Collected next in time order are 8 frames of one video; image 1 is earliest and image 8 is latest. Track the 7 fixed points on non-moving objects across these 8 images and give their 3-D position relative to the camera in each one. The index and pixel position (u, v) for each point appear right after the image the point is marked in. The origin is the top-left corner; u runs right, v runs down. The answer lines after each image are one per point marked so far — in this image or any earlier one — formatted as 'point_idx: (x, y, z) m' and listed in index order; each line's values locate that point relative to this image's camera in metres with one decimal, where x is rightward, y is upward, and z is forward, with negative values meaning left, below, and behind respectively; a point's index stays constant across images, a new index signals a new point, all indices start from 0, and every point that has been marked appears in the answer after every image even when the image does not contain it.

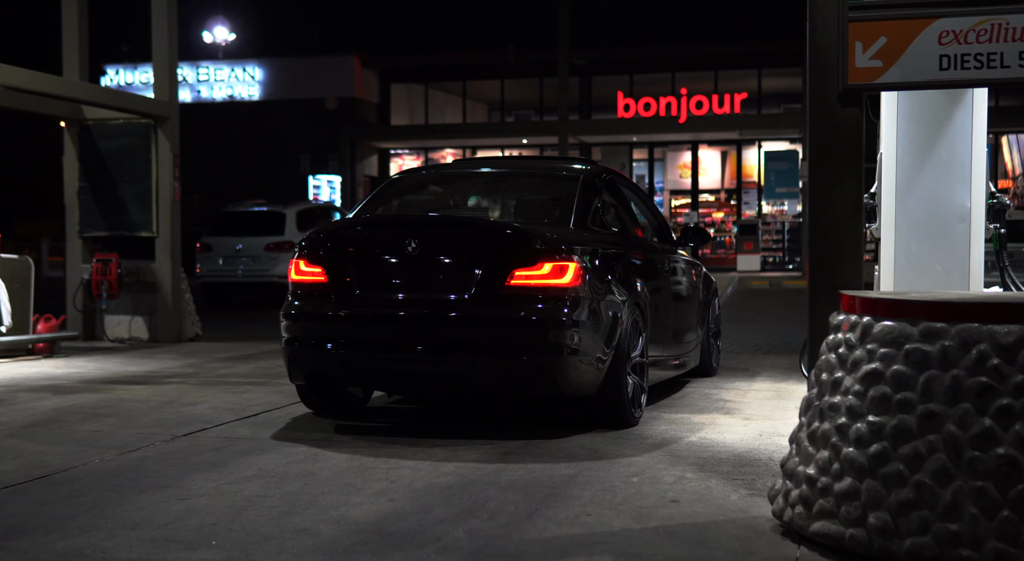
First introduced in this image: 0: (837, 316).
0: (+1.4, -0.2, +4.5) m
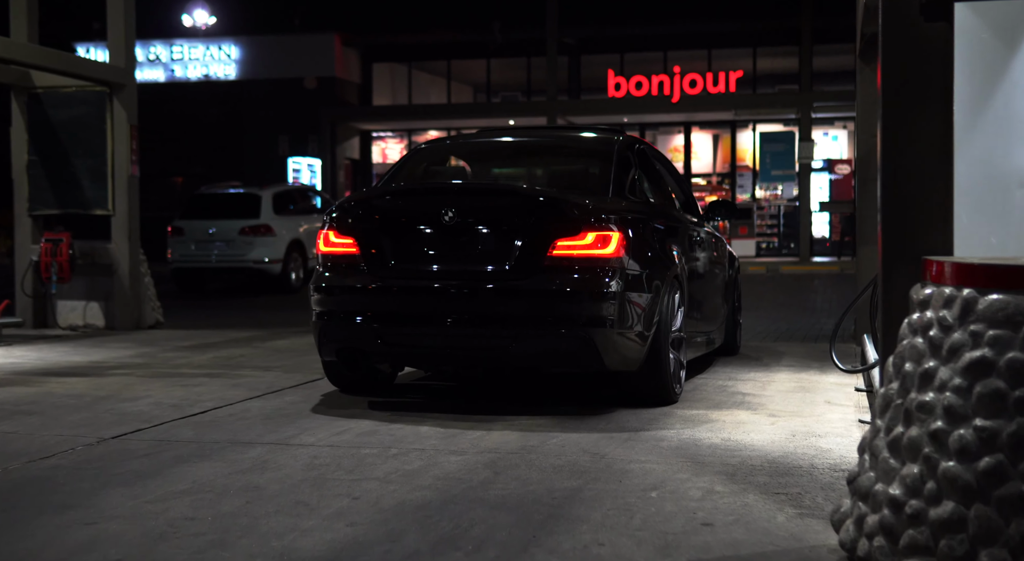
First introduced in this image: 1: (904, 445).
0: (+1.4, 0.0, +3.5) m
1: (+1.2, -0.5, +3.3) m
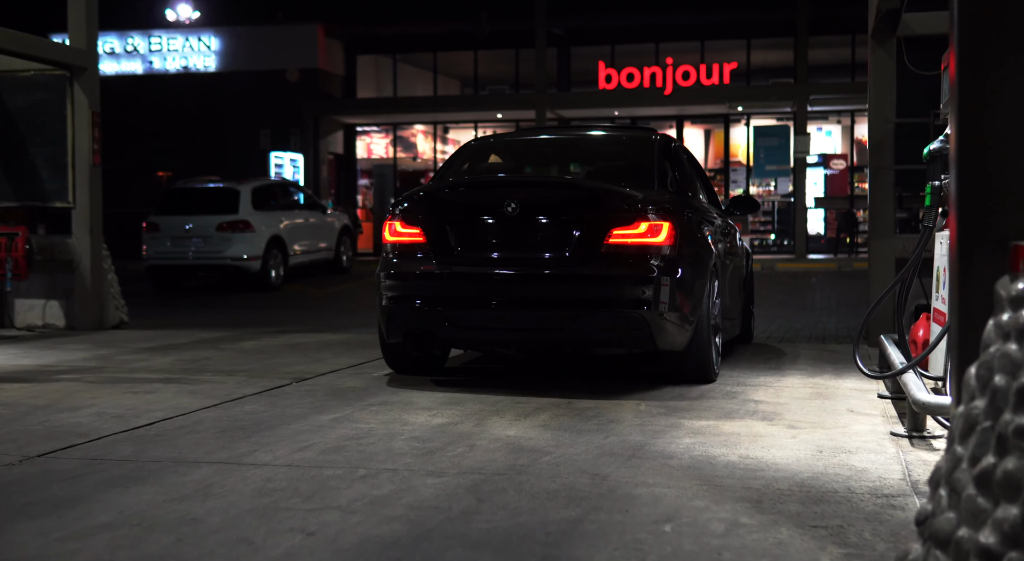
0: (+1.3, 0.0, +2.8) m
1: (+1.2, -0.5, +2.6) m
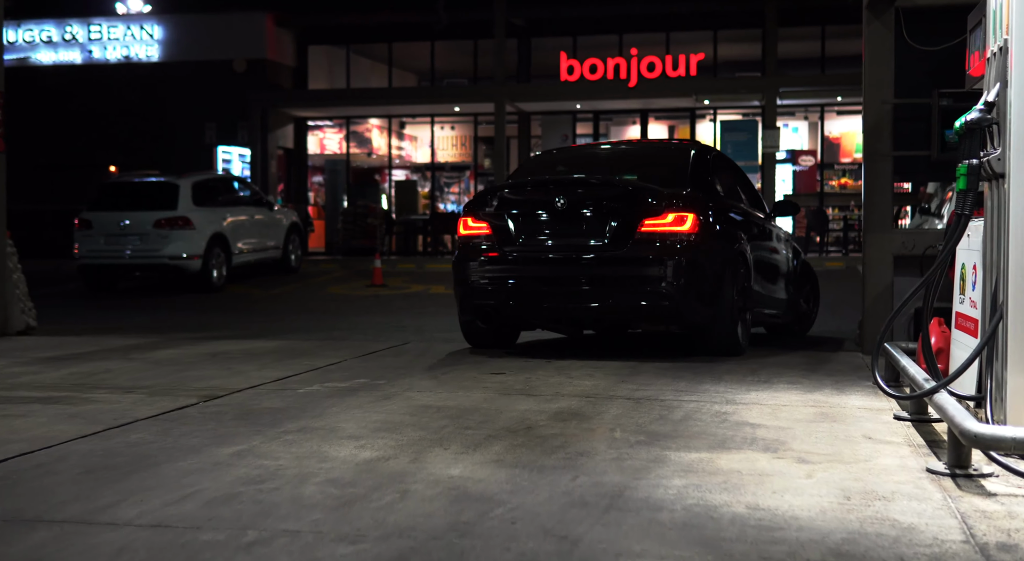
0: (+1.2, 0.0, +1.7) m
1: (+1.1, -0.5, +1.5) m
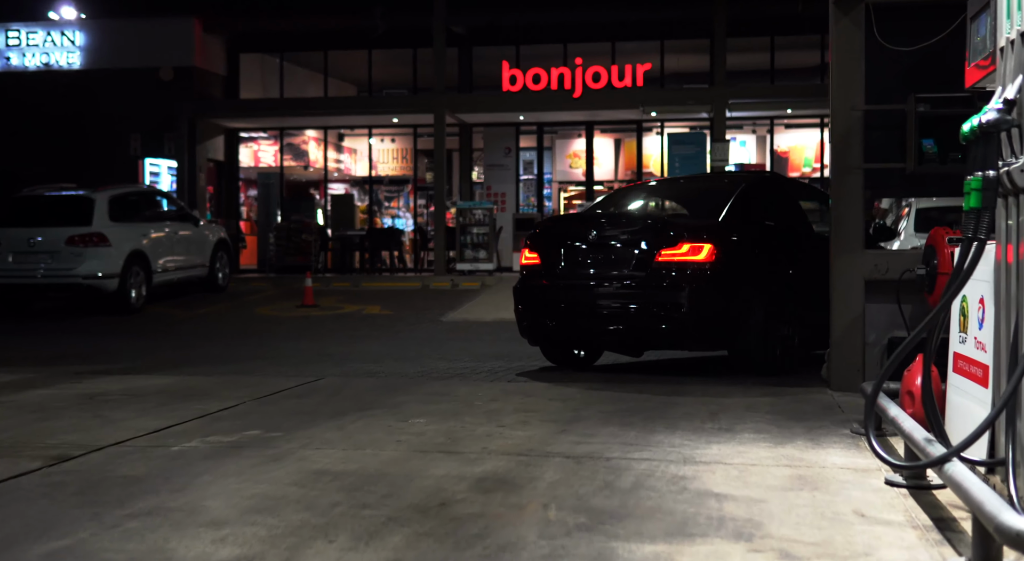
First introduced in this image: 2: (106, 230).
0: (+1.0, -0.1, +0.7) m
1: (+0.9, -0.6, +0.5) m
2: (-6.9, +0.9, +18.0) m
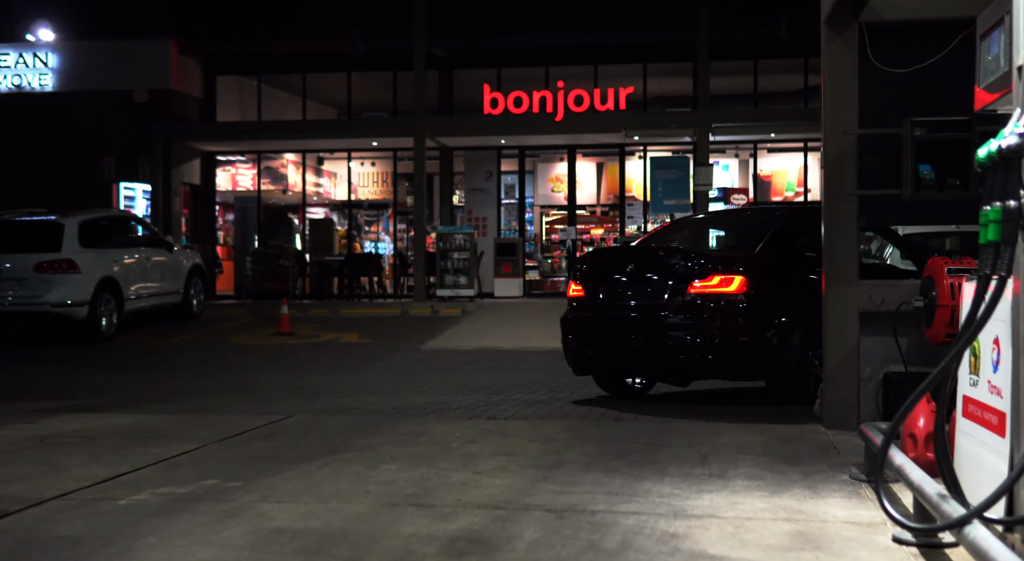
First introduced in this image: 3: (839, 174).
0: (+1.0, -0.2, +0.3) m
1: (+0.9, -0.7, +0.1) m
2: (-7.2, +0.4, +17.5) m
3: (+2.3, +0.8, +7.3) m
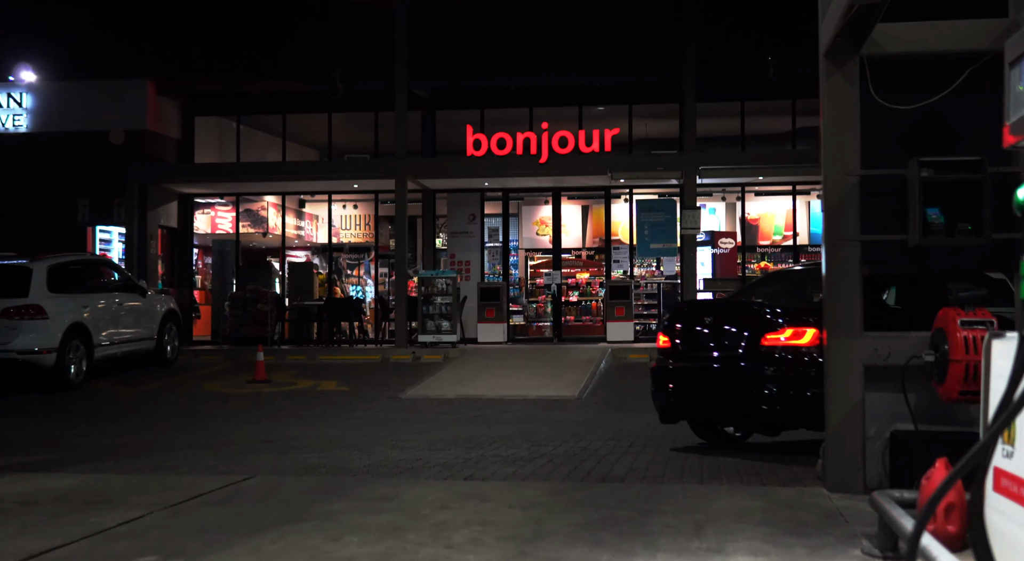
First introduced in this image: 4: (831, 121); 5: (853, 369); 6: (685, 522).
0: (+0.9, -0.2, -0.2) m
1: (+0.8, -0.7, -0.4) m
2: (-7.5, -0.3, +16.9) m
3: (+2.1, +0.4, +6.9) m
4: (+2.1, +1.0, +6.9) m
5: (+2.2, -0.6, +6.9) m
6: (+0.9, -1.3, +5.8) m
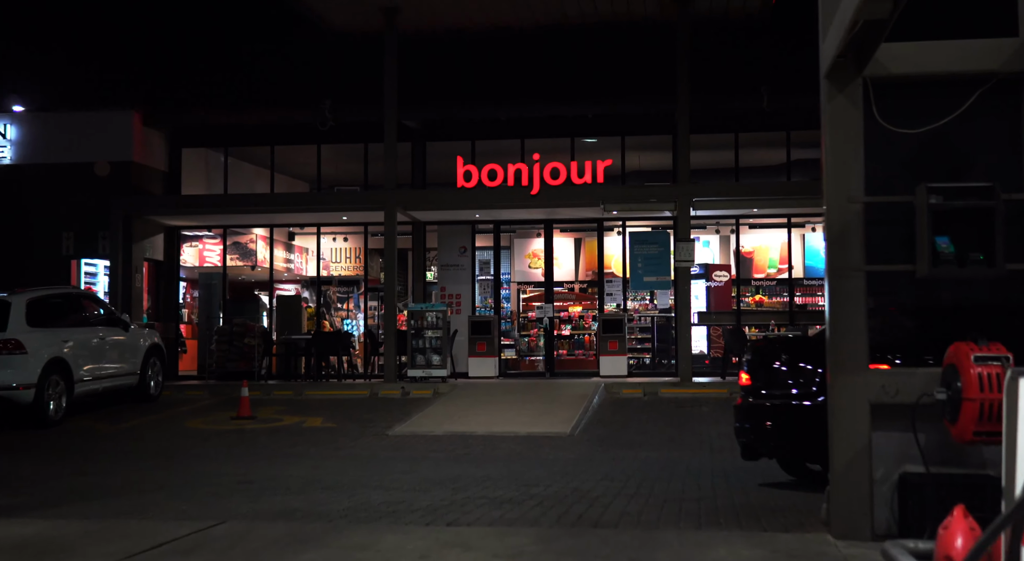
0: (+0.9, -0.2, -0.6) m
1: (+0.8, -0.7, -0.8) m
2: (-7.7, -0.9, +16.5) m
3: (+2.0, +0.2, +6.5) m
4: (+2.0, +0.8, +6.5) m
5: (+2.1, -0.8, +6.5) m
6: (+0.9, -1.5, +5.4) m
